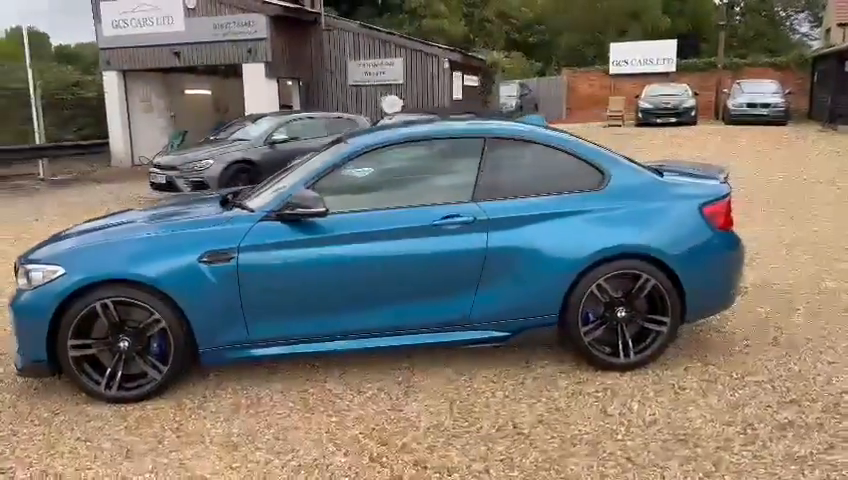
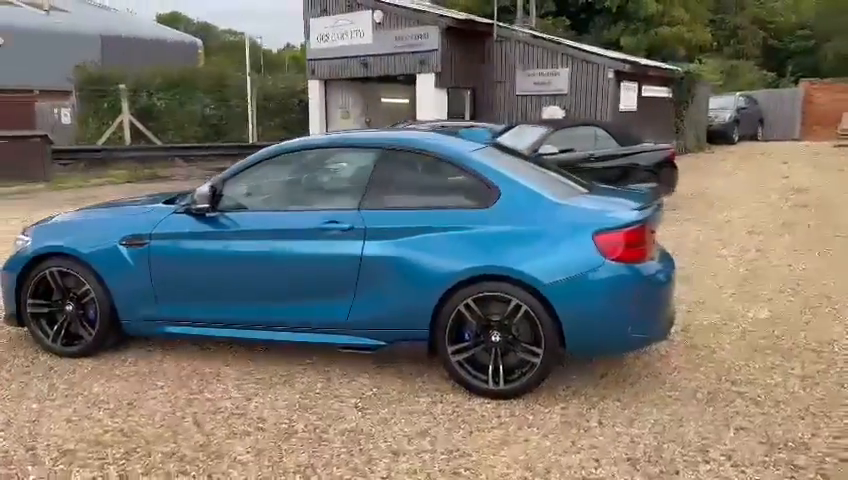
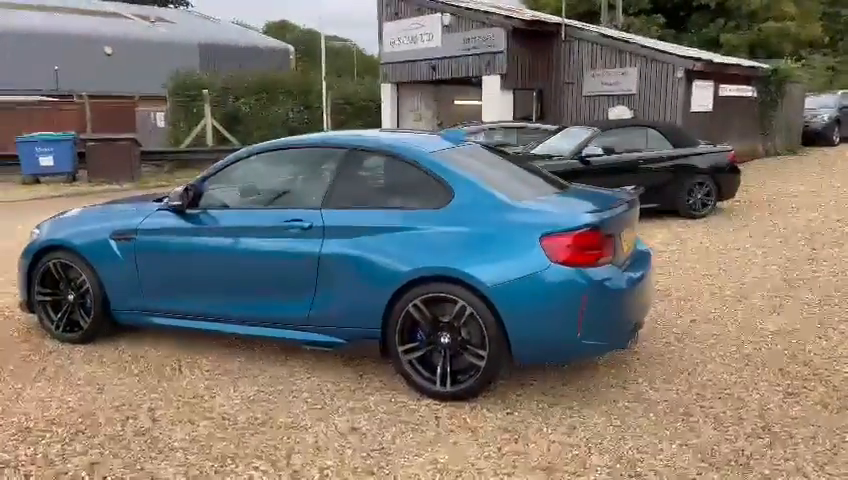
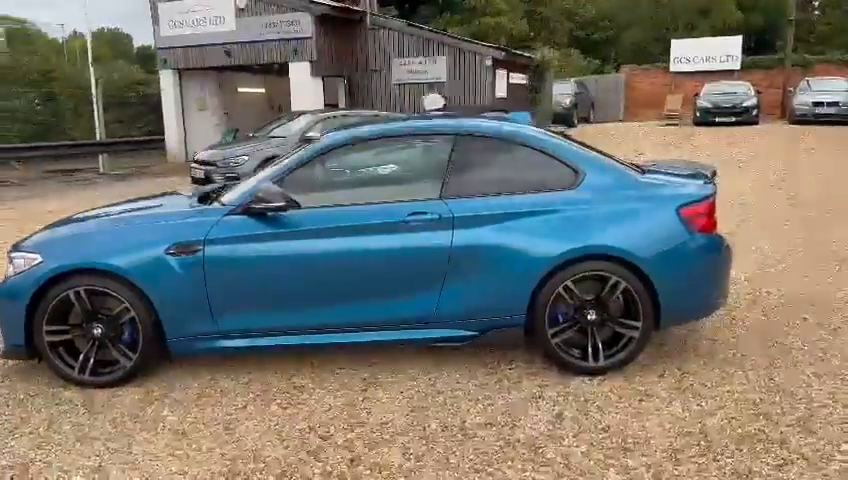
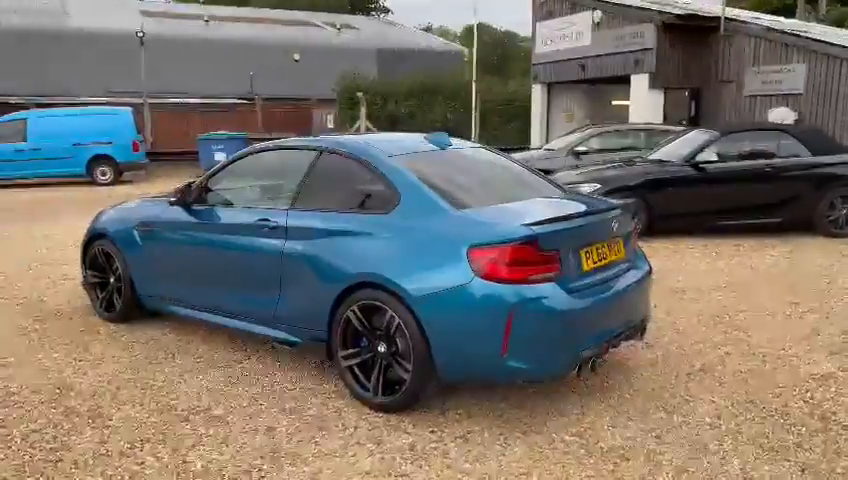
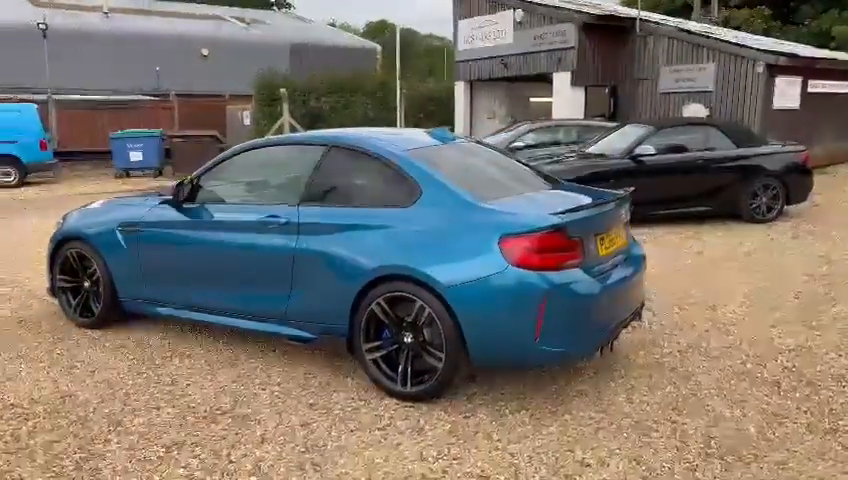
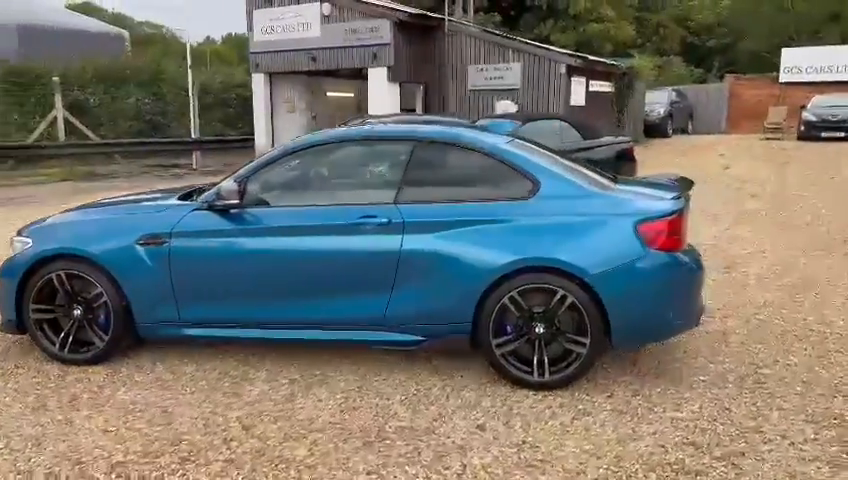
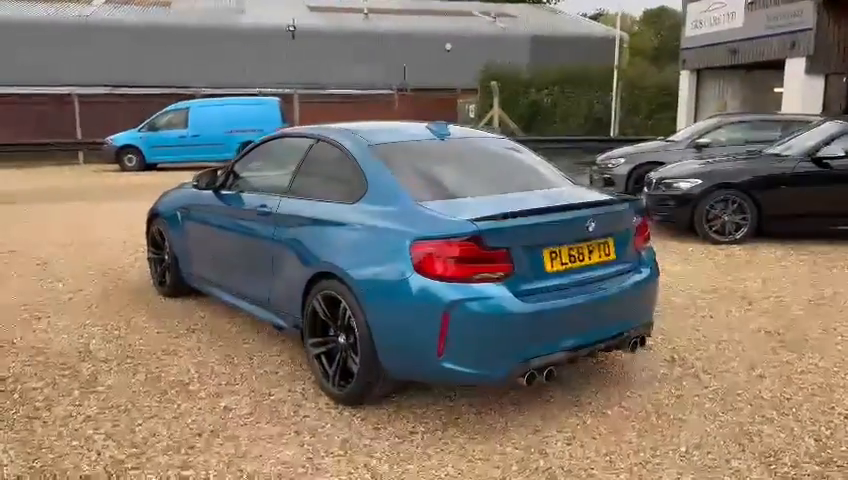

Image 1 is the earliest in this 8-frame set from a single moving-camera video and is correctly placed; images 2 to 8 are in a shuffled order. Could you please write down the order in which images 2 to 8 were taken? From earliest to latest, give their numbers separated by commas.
4, 7, 2, 3, 6, 5, 8
